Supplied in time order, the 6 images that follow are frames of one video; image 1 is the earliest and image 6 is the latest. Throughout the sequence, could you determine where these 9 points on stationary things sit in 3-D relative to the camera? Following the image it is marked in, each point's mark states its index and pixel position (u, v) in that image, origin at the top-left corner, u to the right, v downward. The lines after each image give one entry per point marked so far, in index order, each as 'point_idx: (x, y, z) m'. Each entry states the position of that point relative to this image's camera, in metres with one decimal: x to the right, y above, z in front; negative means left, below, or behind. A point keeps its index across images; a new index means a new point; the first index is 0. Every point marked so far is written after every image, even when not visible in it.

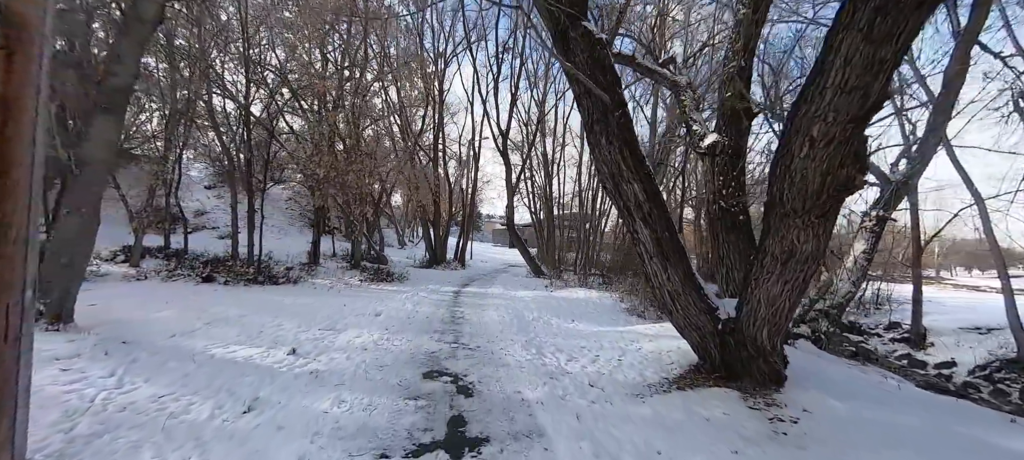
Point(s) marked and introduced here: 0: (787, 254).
0: (+2.6, -0.2, +3.6) m
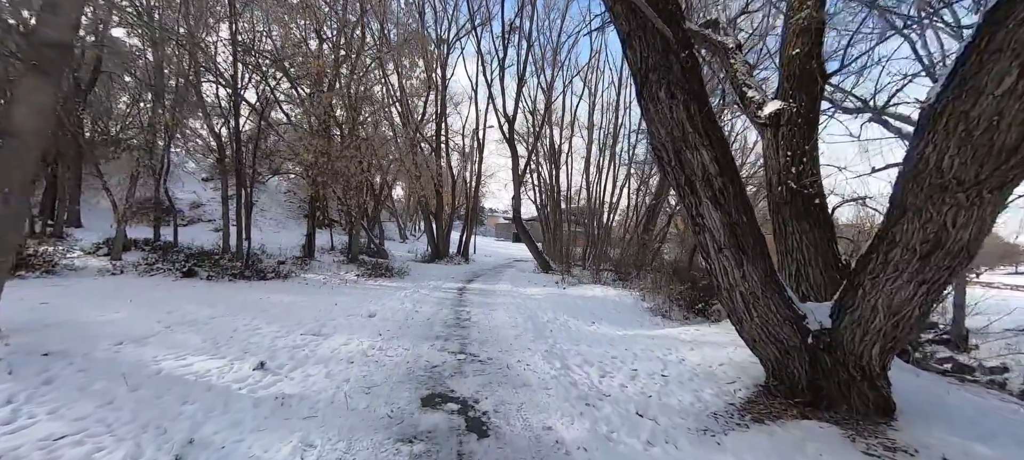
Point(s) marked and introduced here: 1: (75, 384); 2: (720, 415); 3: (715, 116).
0: (+2.9, -0.1, +2.6) m
1: (-4.0, -1.4, +3.4) m
2: (+1.9, -1.7, +3.5) m
3: (+1.7, +1.0, +3.2) m
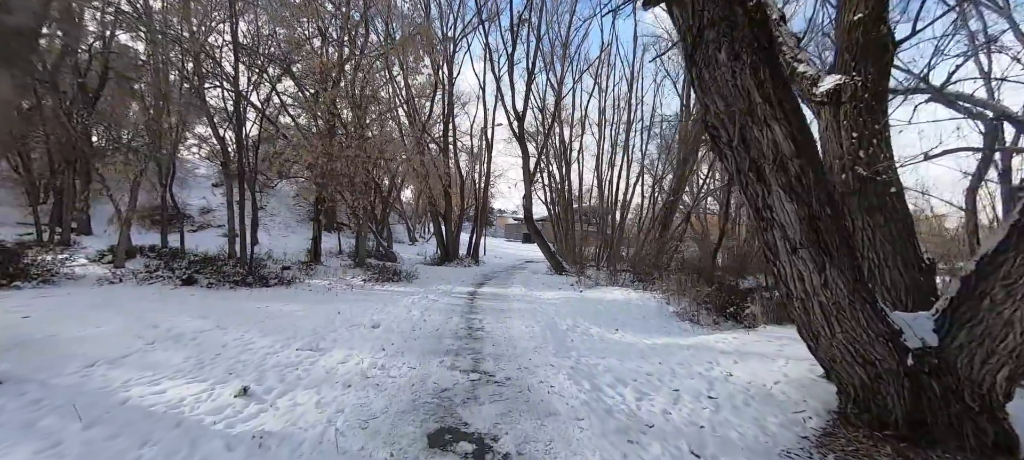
0: (+3.0, 0.0, +1.9) m
1: (-3.8, -1.5, +2.9) m
2: (+2.1, -1.7, +2.8) m
3: (+1.9, +1.0, +2.5) m
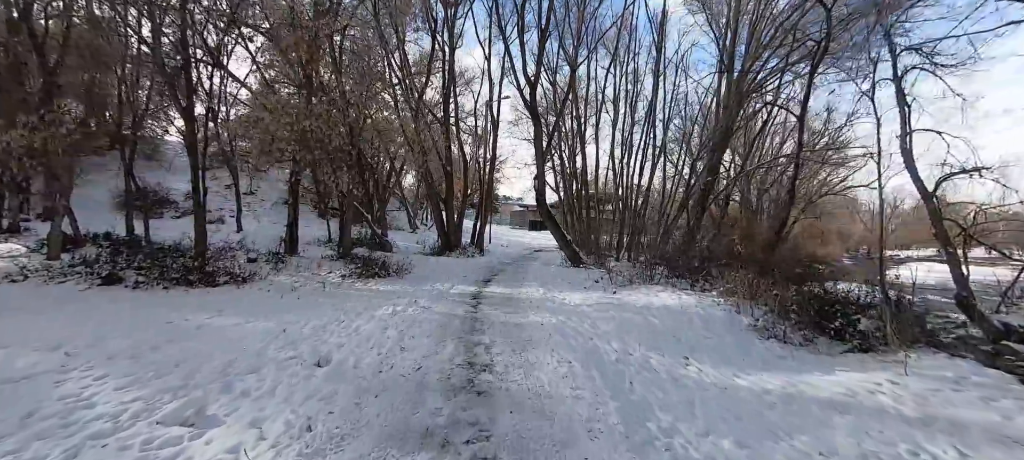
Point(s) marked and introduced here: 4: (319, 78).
0: (+3.2, 0.0, -0.5) m
1: (-3.5, -1.4, +0.6) m
2: (+2.3, -1.6, +0.5) m
3: (+2.1, +1.1, +0.1) m
4: (-7.6, +6.1, +14.8) m
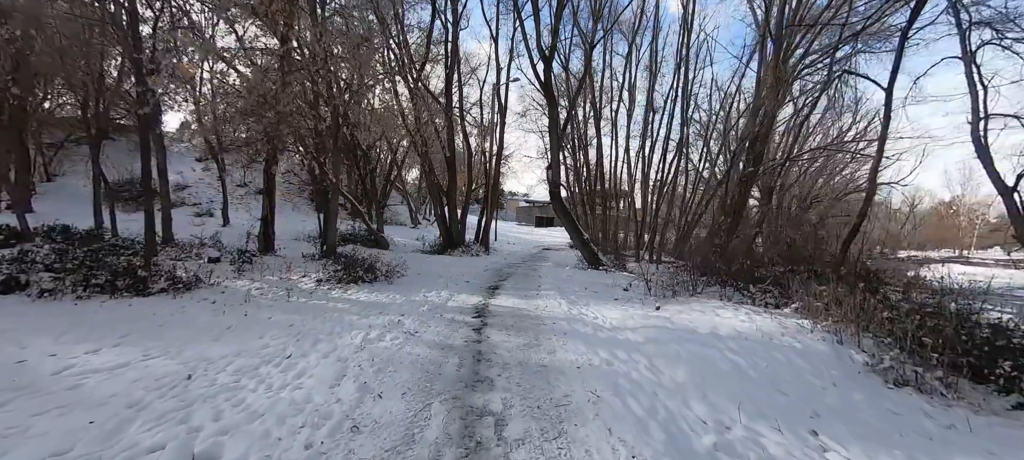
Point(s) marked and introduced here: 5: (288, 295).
0: (+3.4, 0.0, -2.4) m
1: (-3.4, -1.3, -1.1) m
2: (+2.5, -1.6, -1.3) m
3: (+2.3, +1.0, -1.7) m
4: (-7.2, +6.3, +13.0) m
5: (-4.1, -1.2, +7.0) m
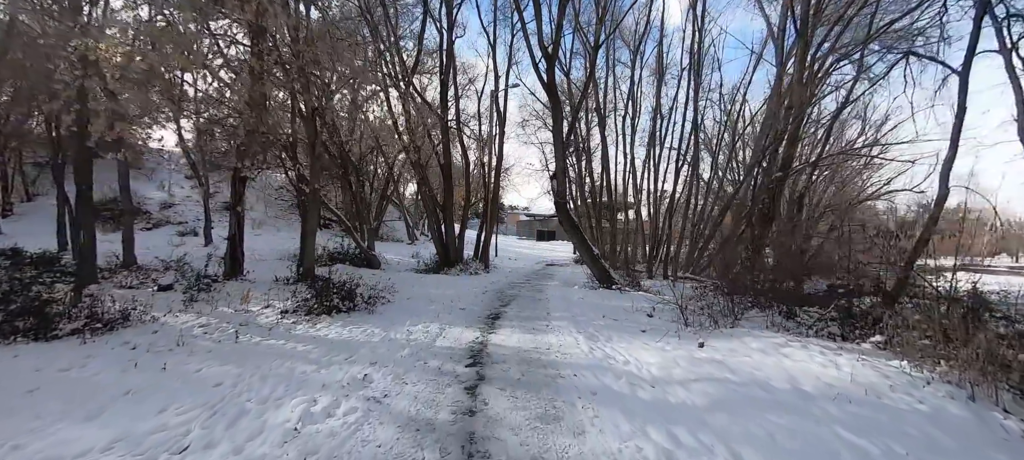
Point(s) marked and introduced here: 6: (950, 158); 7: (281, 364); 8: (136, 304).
0: (+3.4, +0.1, -3.7) m
1: (-3.3, -1.4, -2.5) m
2: (+2.6, -1.6, -2.7) m
3: (+2.3, +1.1, -3.0) m
4: (-7.3, +5.7, +11.9) m
5: (-4.1, -1.5, +5.6) m
6: (+7.6, +1.3, +6.6) m
7: (-2.7, -1.6, +4.6) m
8: (-6.4, -1.2, +6.5) m
